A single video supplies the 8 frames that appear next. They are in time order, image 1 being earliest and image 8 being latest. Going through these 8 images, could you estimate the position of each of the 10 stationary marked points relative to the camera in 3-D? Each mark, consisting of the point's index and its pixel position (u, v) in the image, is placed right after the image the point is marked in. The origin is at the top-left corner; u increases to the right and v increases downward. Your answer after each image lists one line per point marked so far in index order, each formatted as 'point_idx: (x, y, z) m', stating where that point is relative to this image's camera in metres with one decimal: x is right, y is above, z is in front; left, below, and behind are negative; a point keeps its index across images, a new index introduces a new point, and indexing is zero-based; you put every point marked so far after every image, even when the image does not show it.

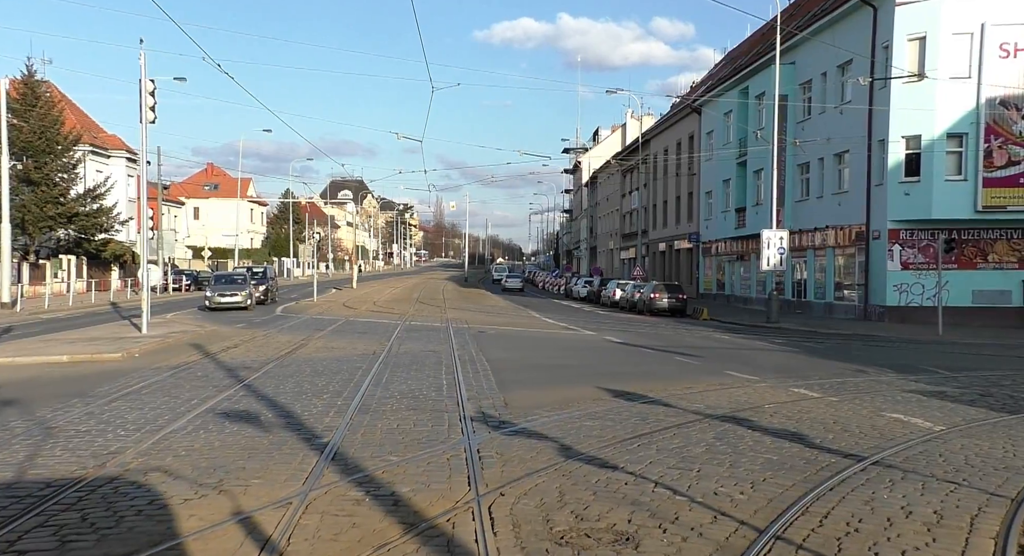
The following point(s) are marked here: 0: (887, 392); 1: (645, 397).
0: (+6.5, -2.0, +14.0) m
1: (+2.1, -1.9, +12.8) m
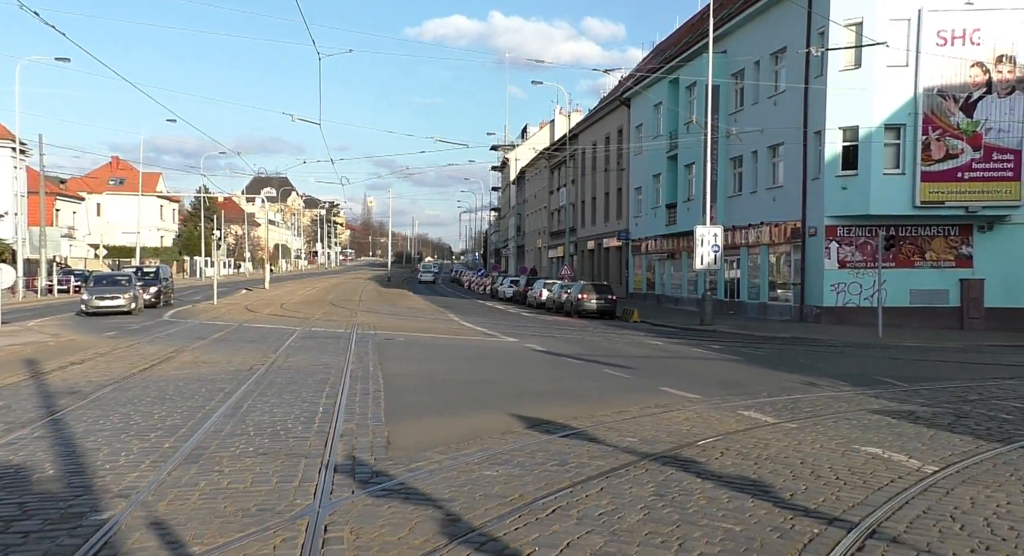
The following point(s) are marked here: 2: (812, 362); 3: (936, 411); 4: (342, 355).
0: (+4.9, -2.0, +11.9) m
1: (+0.7, -1.9, +10.4) m
2: (+6.8, -2.0, +18.6) m
3: (+6.3, -2.0, +12.3) m
4: (-3.7, -1.7, +18.0) m
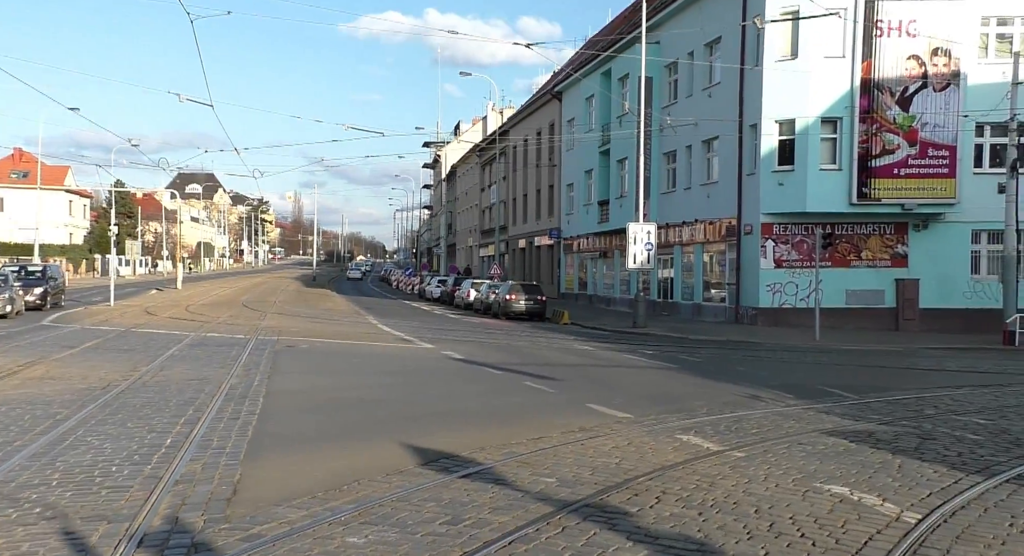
0: (+3.7, -2.0, +10.3) m
1: (-0.4, -1.9, +8.5) m
2: (+5.0, -2.0, +17.1) m
3: (+5.0, -2.0, +10.8) m
4: (-5.5, -1.7, +15.7) m
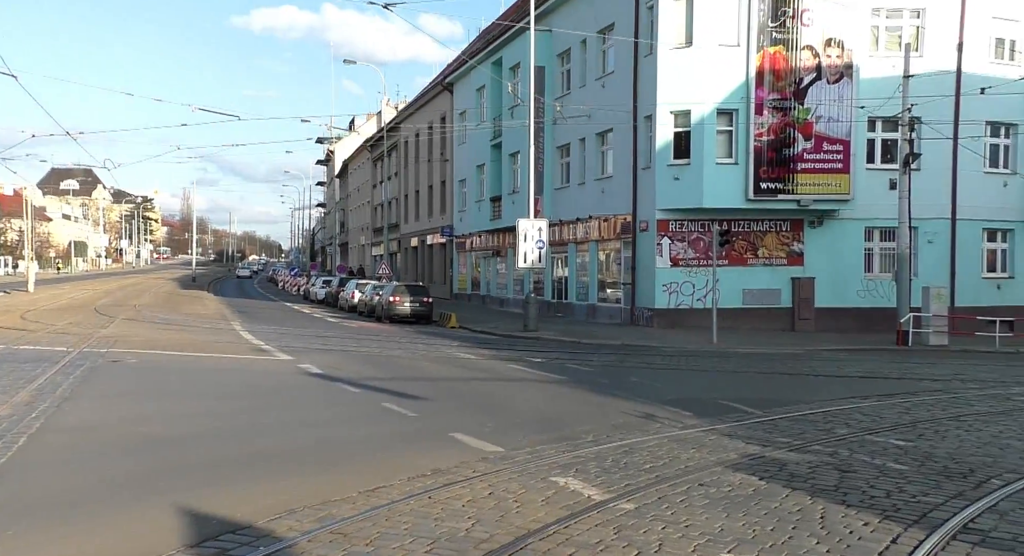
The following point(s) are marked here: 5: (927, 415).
0: (+2.0, -2.0, +8.5) m
1: (-1.9, -2.0, +6.1) m
2: (+2.5, -2.0, +15.3) m
3: (+3.3, -2.1, +9.1) m
4: (-7.7, -1.8, +12.7) m
5: (+6.2, -2.1, +12.3) m
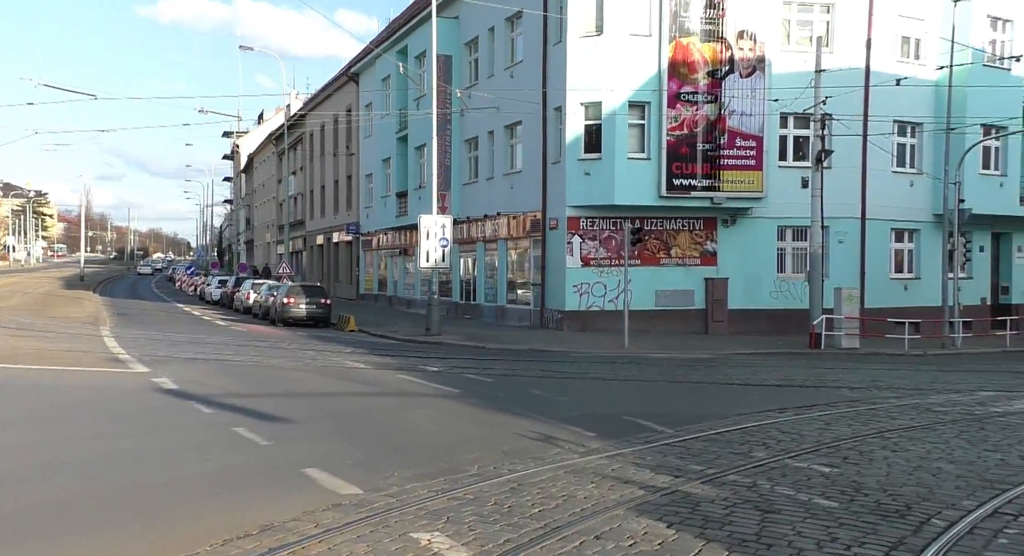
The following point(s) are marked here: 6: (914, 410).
0: (+0.8, -2.1, +7.0) m
1: (-2.8, -2.0, +4.3) m
2: (+0.6, -2.0, +13.9) m
3: (+2.0, -2.1, +7.7) m
4: (-9.3, -1.8, +10.3) m
5: (+4.6, -2.1, +11.2) m
6: (+6.4, -2.1, +13.1) m
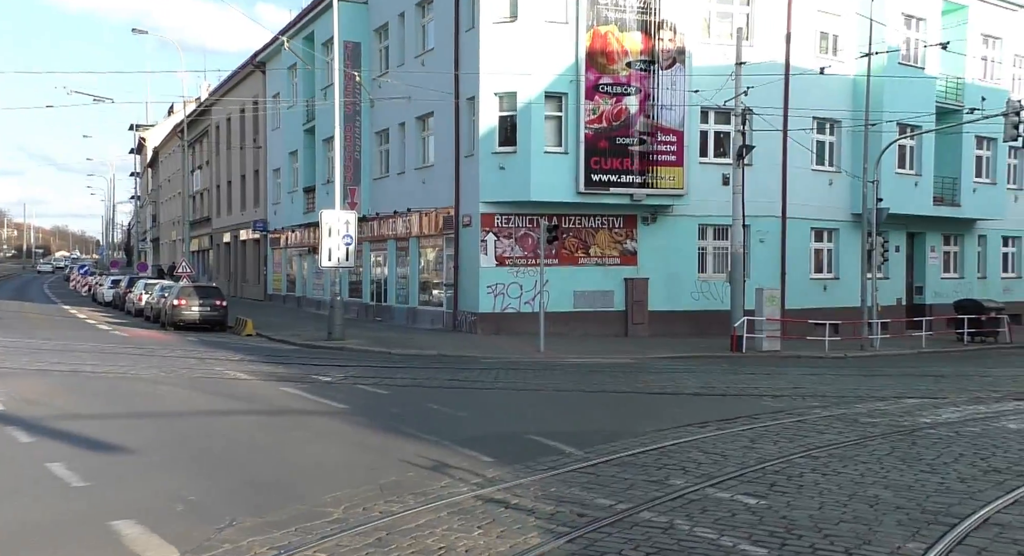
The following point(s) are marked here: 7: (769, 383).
0: (-0.2, -2.1, +5.5) m
1: (-3.6, -2.0, +2.5) m
2: (-1.0, -2.0, +12.4) m
3: (+1.0, -2.1, +6.4) m
4: (-10.5, -1.8, +7.9) m
5: (+3.3, -2.1, +10.1) m
6: (+4.9, -2.1, +12.1) m
7: (+5.1, -2.1, +16.2) m
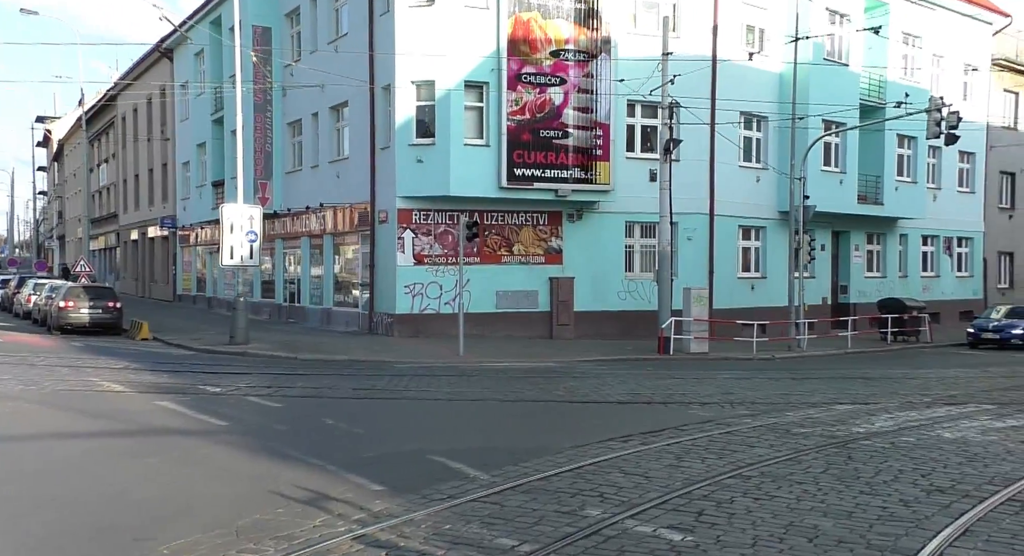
0: (-0.9, -2.1, +4.3) m
1: (-4.0, -2.1, +1.0) m
2: (-2.3, -2.0, +11.0) m
3: (+0.2, -2.1, +5.2) m
4: (-11.4, -1.8, +5.8) m
5: (+2.1, -2.1, +9.1) m
6: (+3.6, -2.1, +11.2) m
7: (+3.5, -2.1, +15.3) m
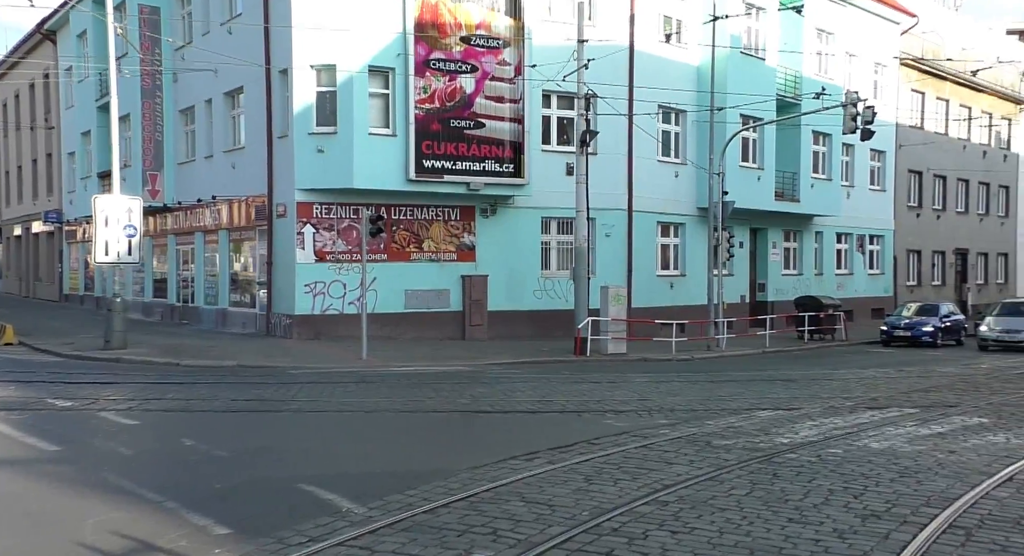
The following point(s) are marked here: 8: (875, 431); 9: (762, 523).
0: (-1.6, -2.1, +2.9) m
1: (-4.4, -2.1, -0.7) m
2: (-3.6, -2.0, +9.5) m
3: (-0.6, -2.1, +3.9) m
4: (-12.2, -1.8, +3.4) m
5: (+1.0, -2.1, +8.0) m
6: (+2.2, -2.1, +10.2) m
7: (+1.7, -2.0, +14.3) m
8: (+5.0, -2.1, +11.4) m
9: (+2.2, -2.1, +7.1) m
